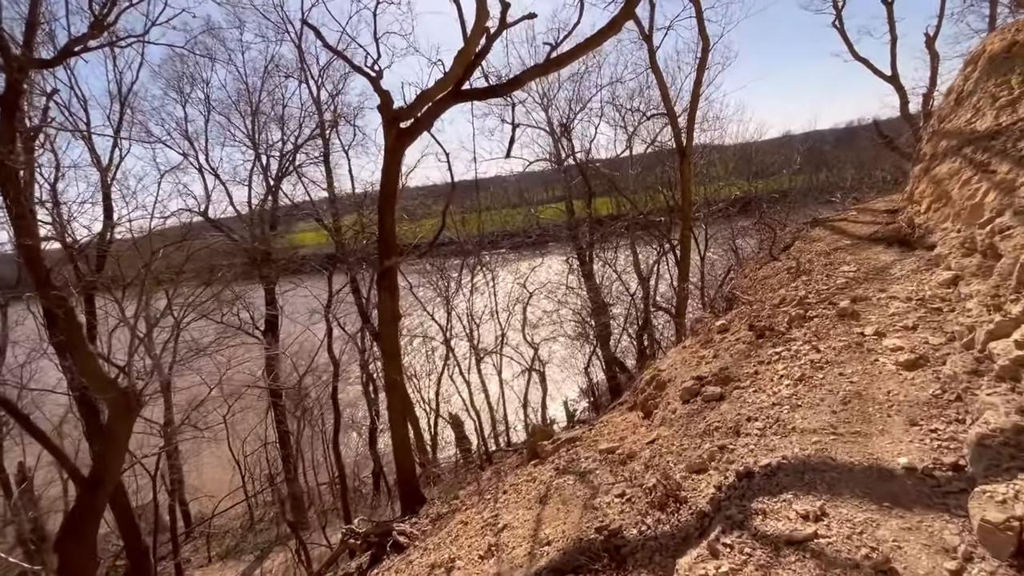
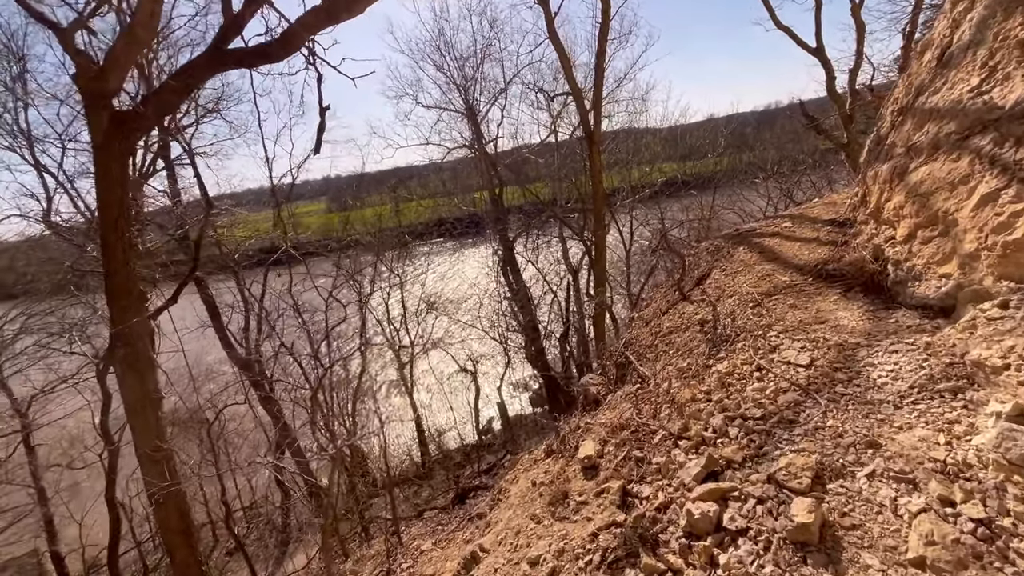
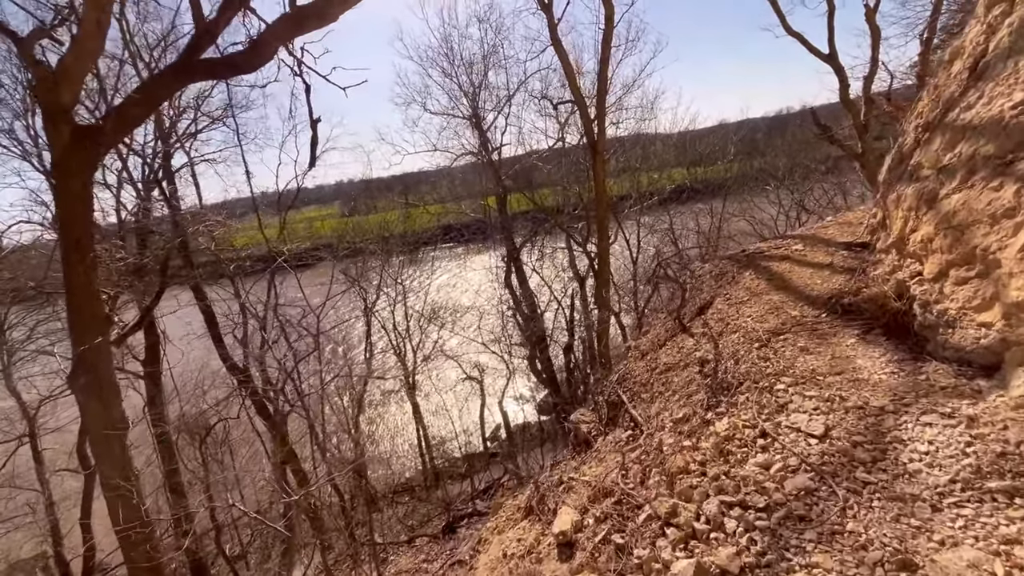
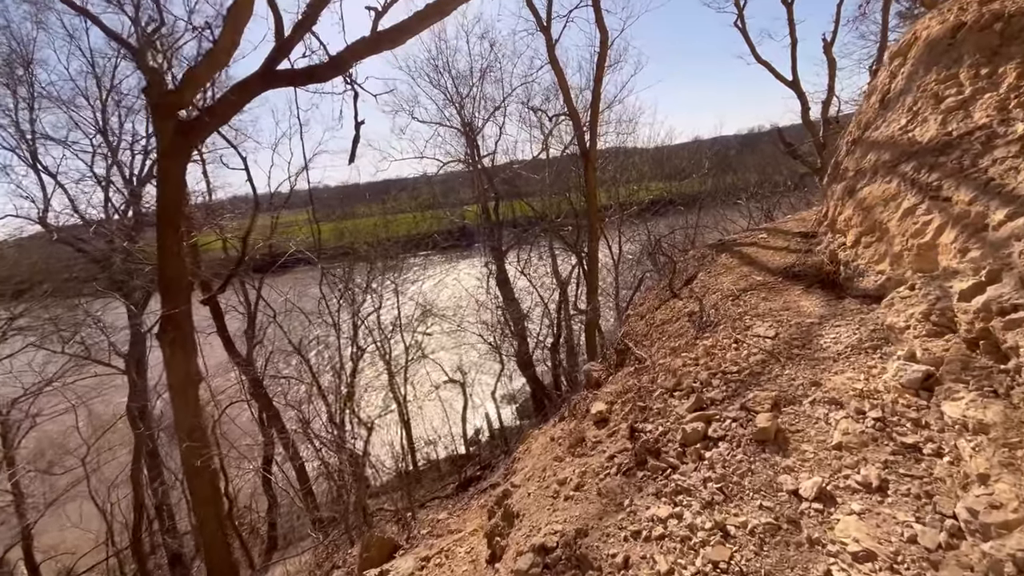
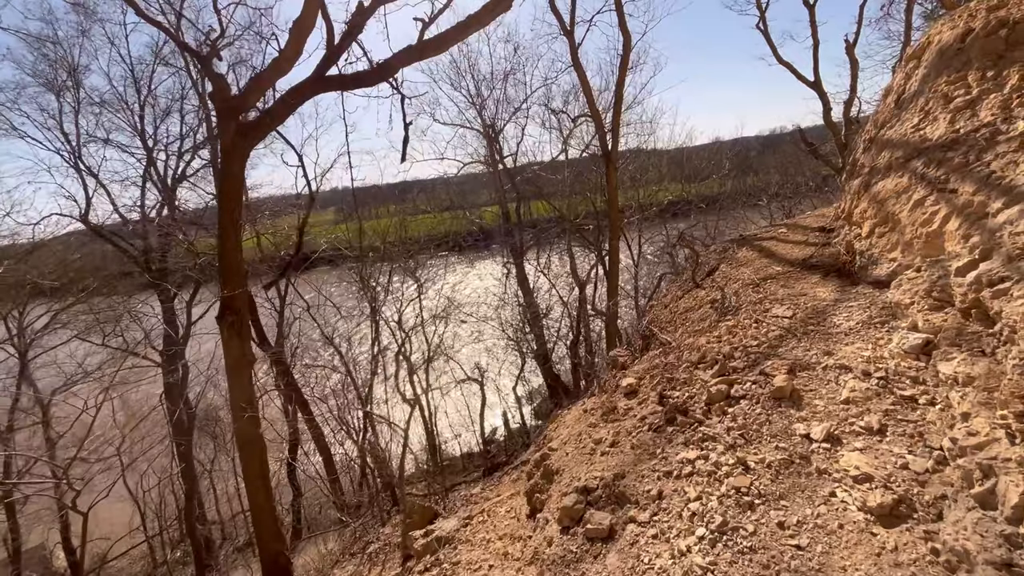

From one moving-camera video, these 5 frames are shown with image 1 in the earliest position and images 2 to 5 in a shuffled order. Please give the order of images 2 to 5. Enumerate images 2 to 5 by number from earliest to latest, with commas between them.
5, 4, 2, 3
